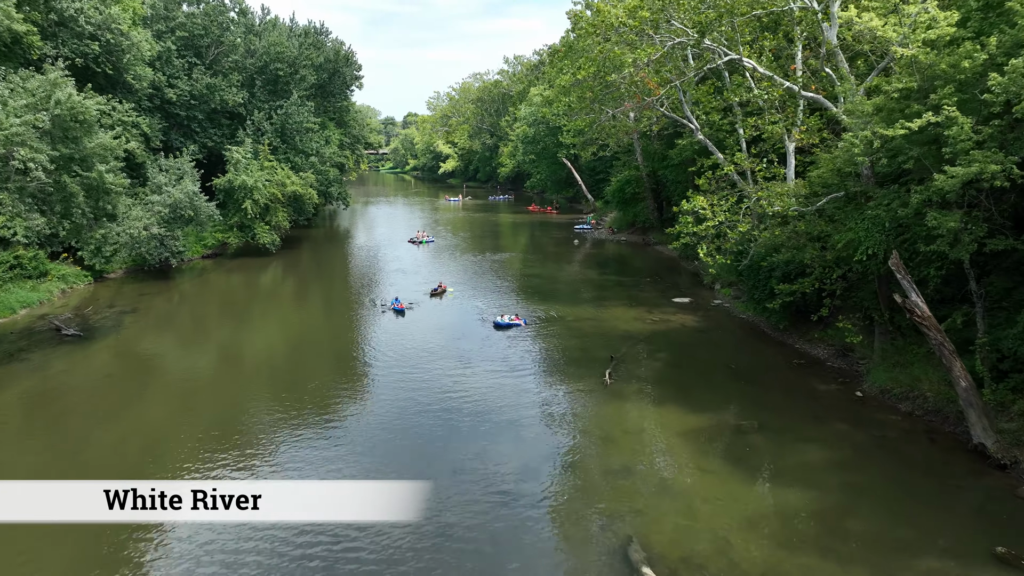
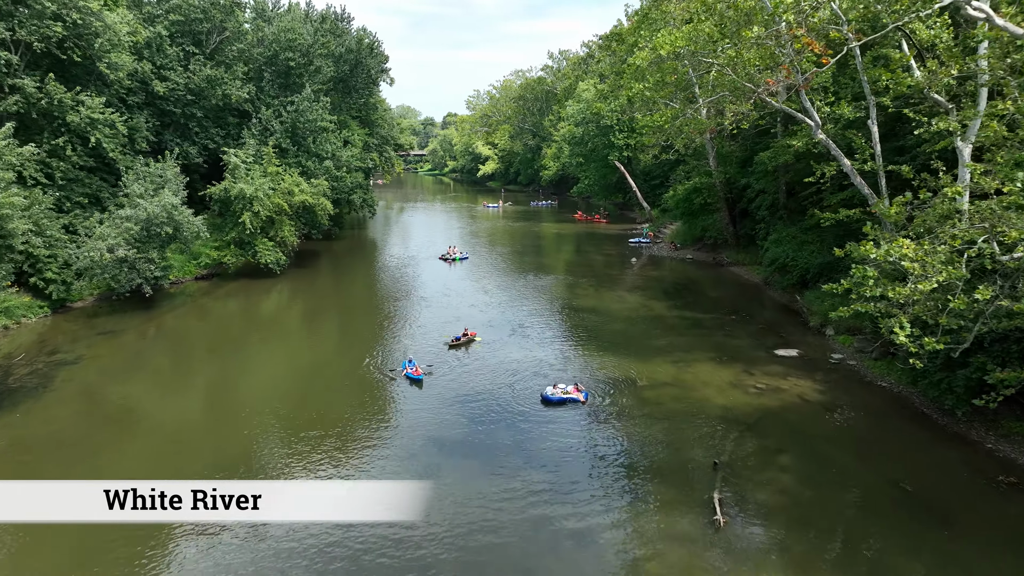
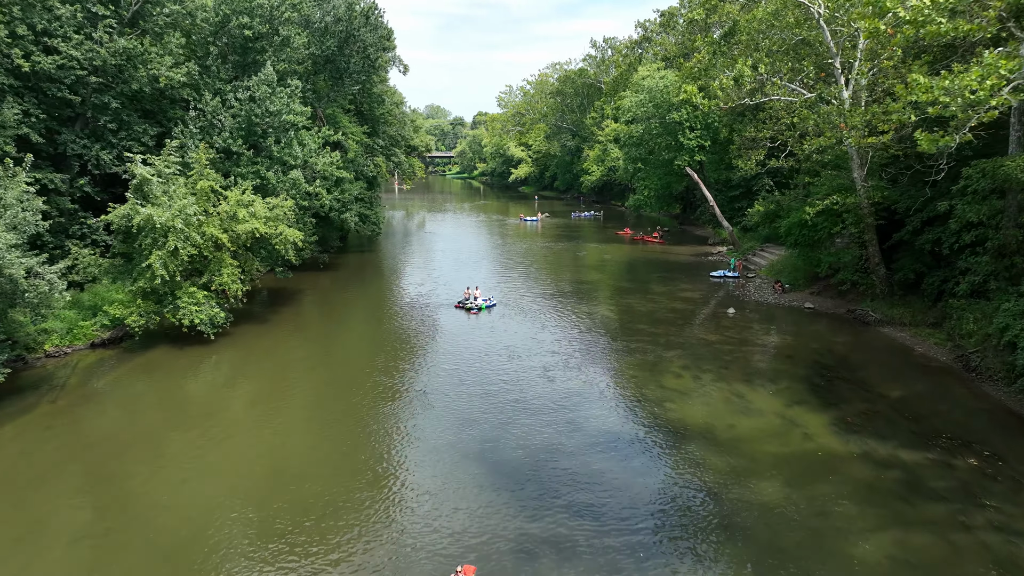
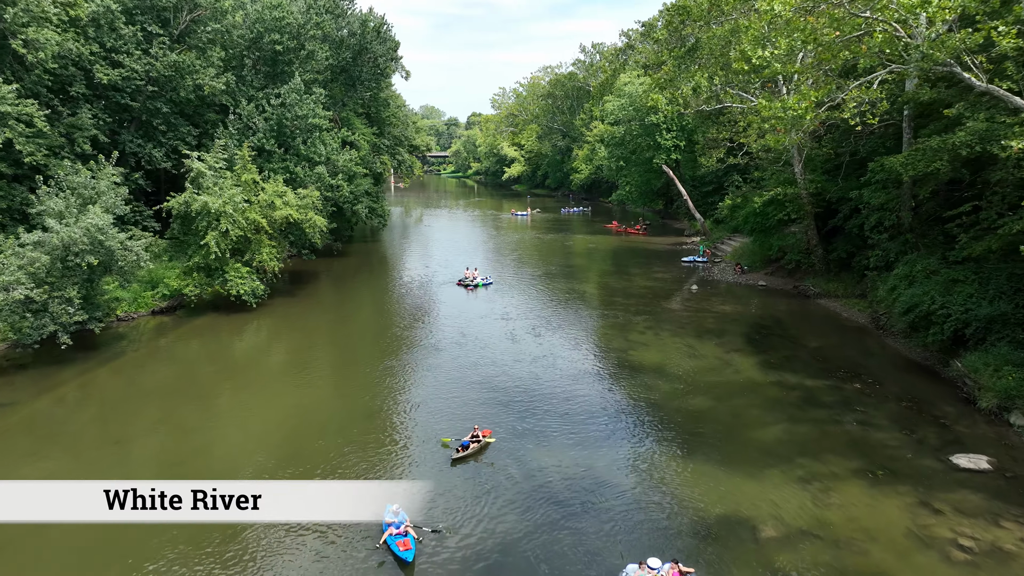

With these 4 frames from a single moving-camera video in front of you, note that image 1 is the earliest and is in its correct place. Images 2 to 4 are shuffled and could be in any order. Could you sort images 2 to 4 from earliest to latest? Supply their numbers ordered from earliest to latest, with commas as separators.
2, 4, 3
